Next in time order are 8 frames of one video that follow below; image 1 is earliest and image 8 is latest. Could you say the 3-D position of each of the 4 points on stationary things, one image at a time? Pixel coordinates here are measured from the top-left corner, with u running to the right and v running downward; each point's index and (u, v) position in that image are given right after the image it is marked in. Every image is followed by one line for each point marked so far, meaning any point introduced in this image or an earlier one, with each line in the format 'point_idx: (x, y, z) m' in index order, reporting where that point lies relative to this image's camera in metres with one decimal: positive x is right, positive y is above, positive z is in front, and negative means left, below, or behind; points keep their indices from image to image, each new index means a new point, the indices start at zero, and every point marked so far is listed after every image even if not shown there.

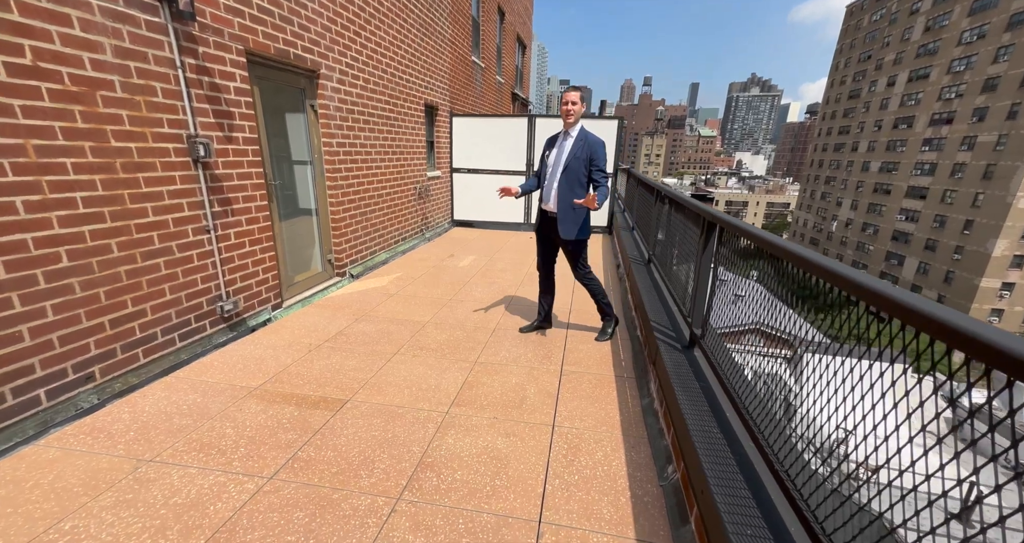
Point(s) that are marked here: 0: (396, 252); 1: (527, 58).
0: (-1.6, +0.2, +6.1) m
1: (+0.4, +7.3, +15.1) m
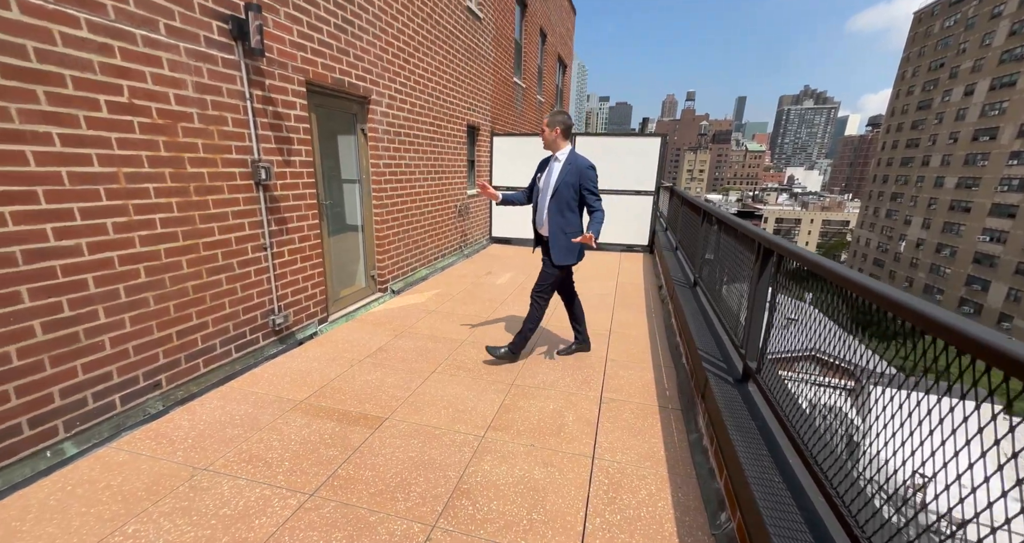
0: (-1.1, 0.0, +6.2) m
1: (+1.8, +6.7, +15.2) m
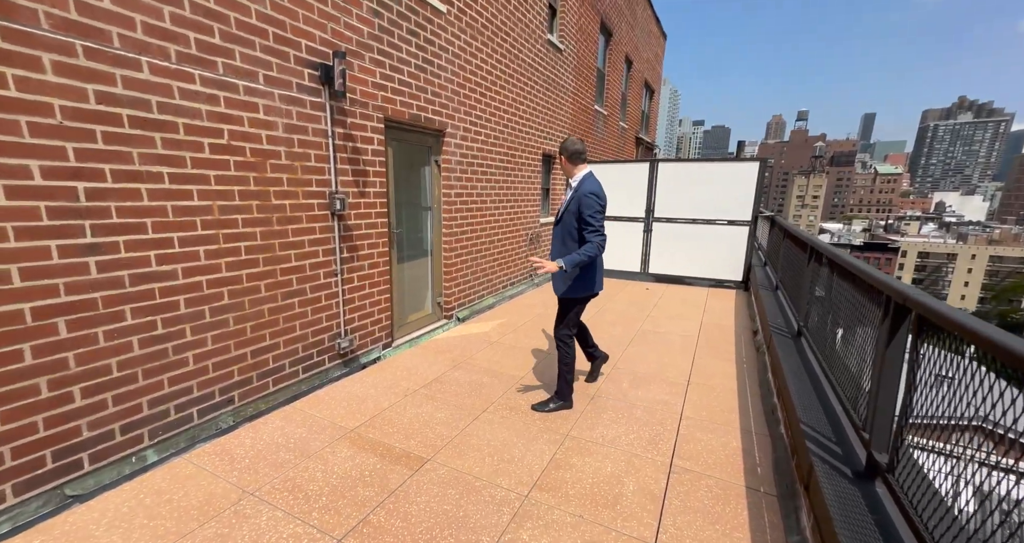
0: (-0.1, -0.4, +6.1) m
1: (+4.8, +5.7, +14.7) m
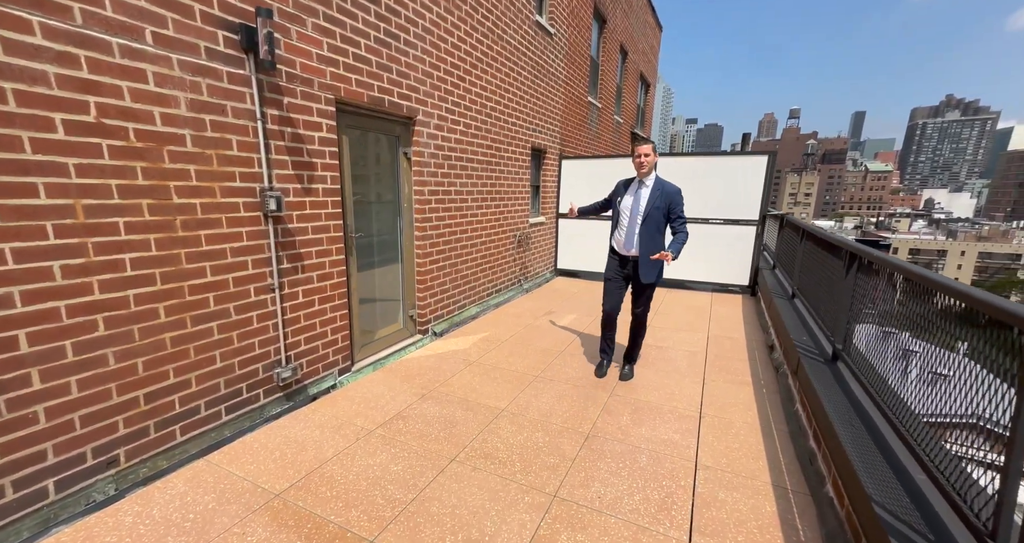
0: (-0.2, -0.4, +5.5) m
1: (+4.5, +5.6, +14.2) m
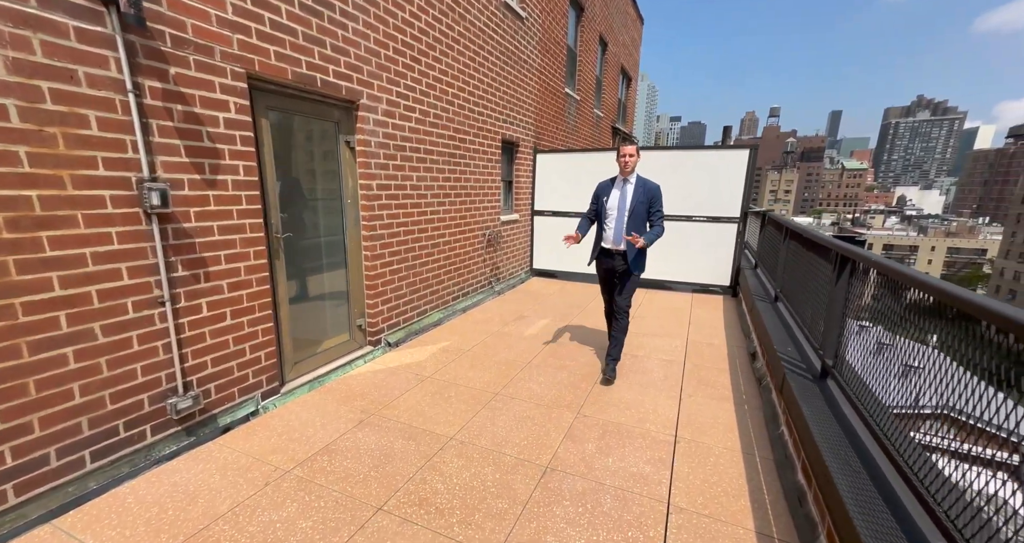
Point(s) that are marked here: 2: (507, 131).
0: (-0.6, -0.5, +5.1) m
1: (+3.8, +5.7, +13.9) m
2: (0.0, +2.0, +6.3) m
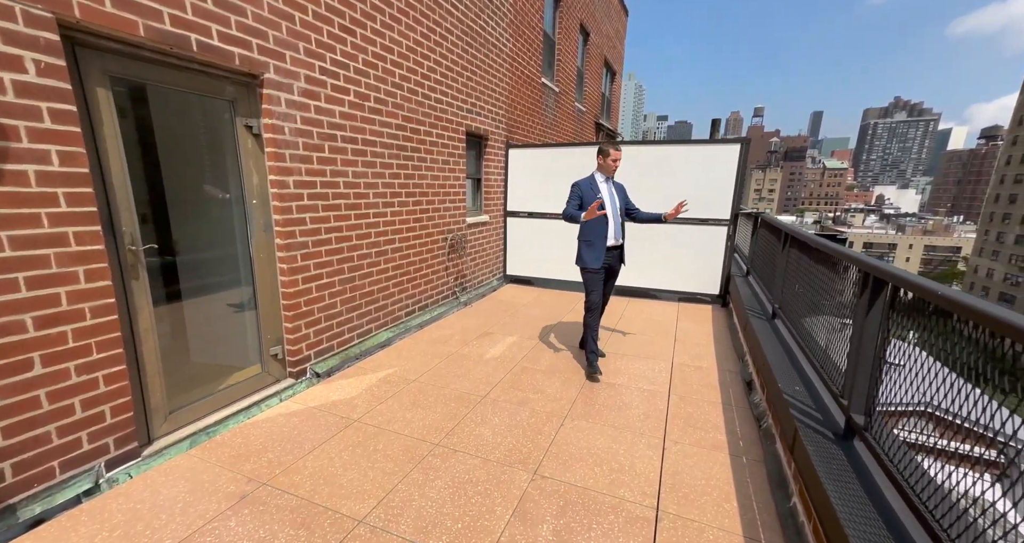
0: (-1.0, -0.6, +4.4) m
1: (+3.2, +5.6, +13.3) m
2: (-0.5, +1.9, +5.6) m
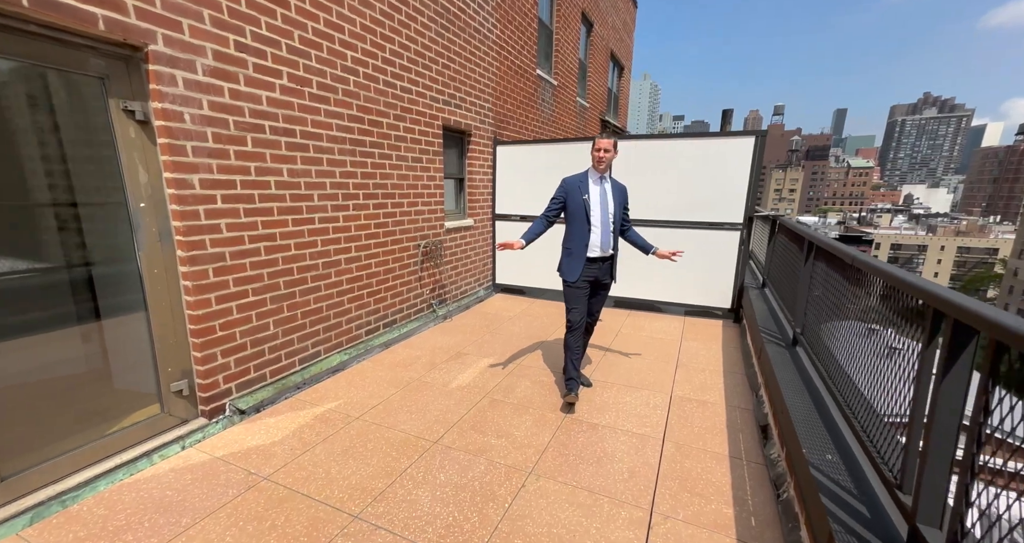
0: (-1.3, -0.7, +3.8) m
1: (+3.3, +5.5, +12.6) m
2: (-0.6, +1.8, +5.0) m
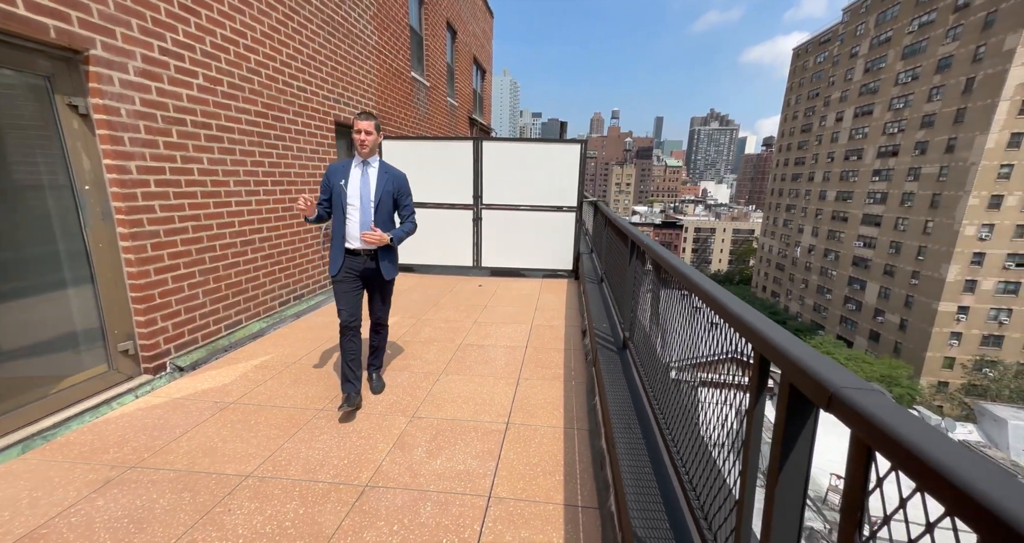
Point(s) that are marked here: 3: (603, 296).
0: (-2.3, -0.5, +4.4) m
1: (-1.1, +6.0, +14.0) m
2: (-2.3, +2.0, +5.6) m
3: (+0.9, -0.3, +4.0) m
